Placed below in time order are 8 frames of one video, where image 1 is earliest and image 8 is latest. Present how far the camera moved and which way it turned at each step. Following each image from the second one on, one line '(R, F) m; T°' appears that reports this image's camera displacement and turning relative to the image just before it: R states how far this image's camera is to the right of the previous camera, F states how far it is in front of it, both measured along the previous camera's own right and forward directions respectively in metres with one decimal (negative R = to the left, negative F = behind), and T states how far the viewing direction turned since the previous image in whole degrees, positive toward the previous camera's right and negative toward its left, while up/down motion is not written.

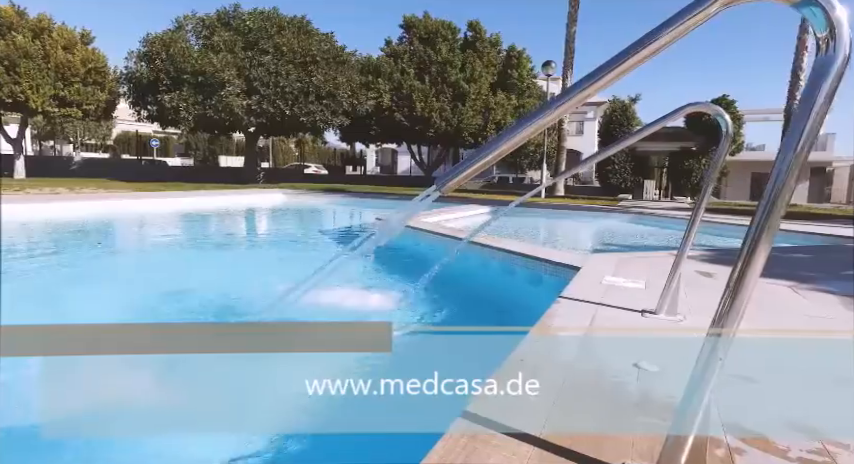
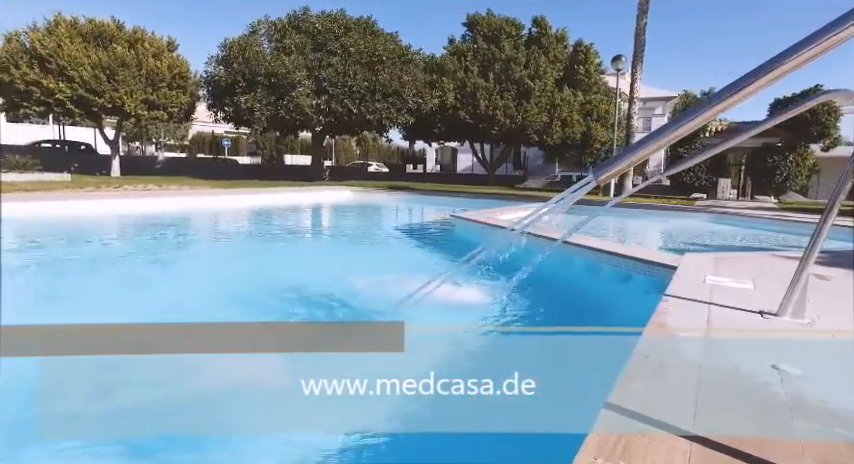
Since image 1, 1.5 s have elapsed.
(-0.4, 0.0) m; -5°
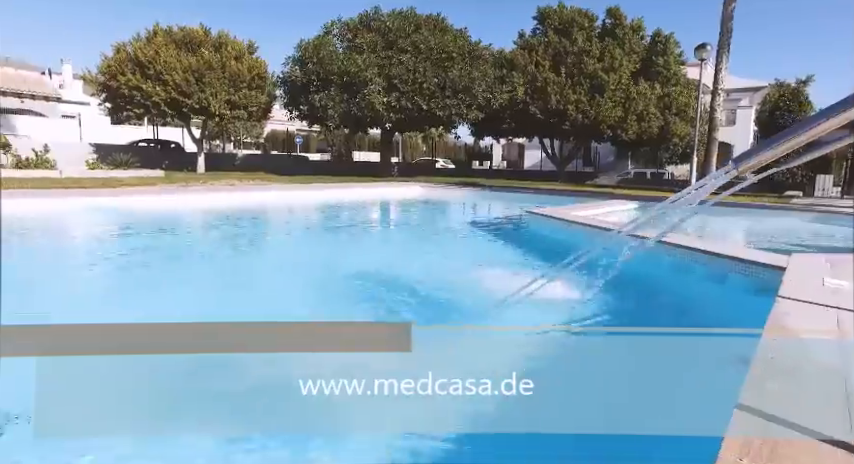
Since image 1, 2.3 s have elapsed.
(-0.3, 0.0) m; -6°
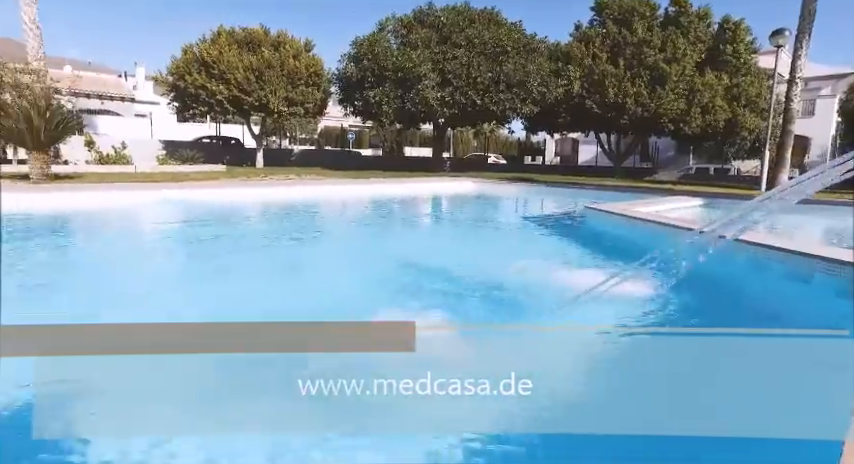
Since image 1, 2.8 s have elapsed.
(-0.2, 0.0) m; -5°
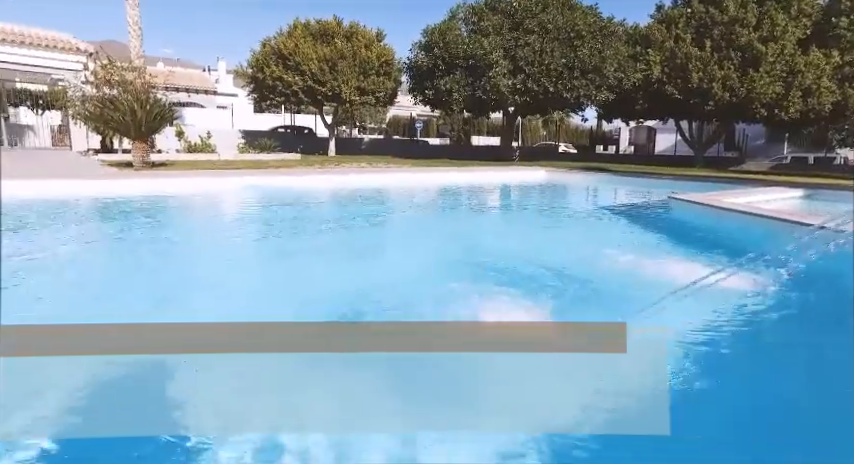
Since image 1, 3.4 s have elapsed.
(-0.3, 0.0) m; -6°
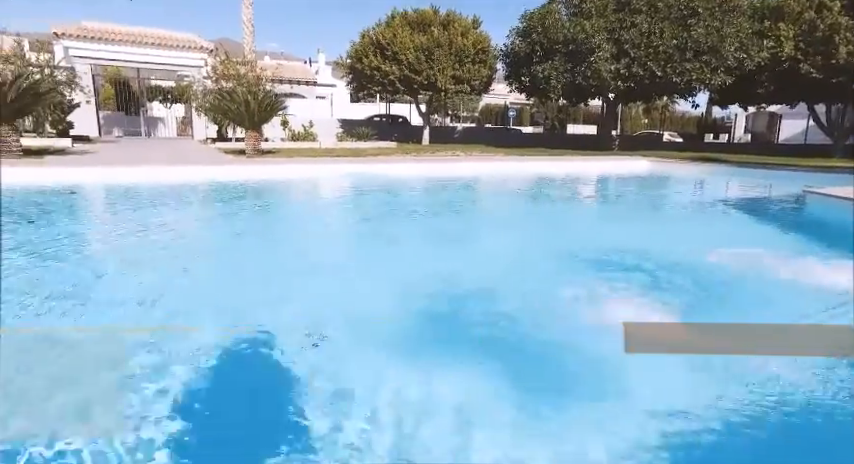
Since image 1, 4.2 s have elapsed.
(-0.4, 0.0) m; -9°
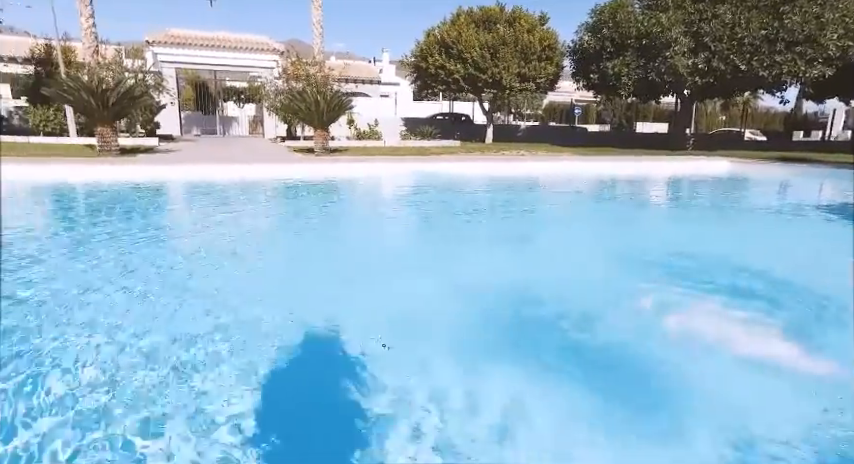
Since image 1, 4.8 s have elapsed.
(-0.3, -0.1) m; -6°
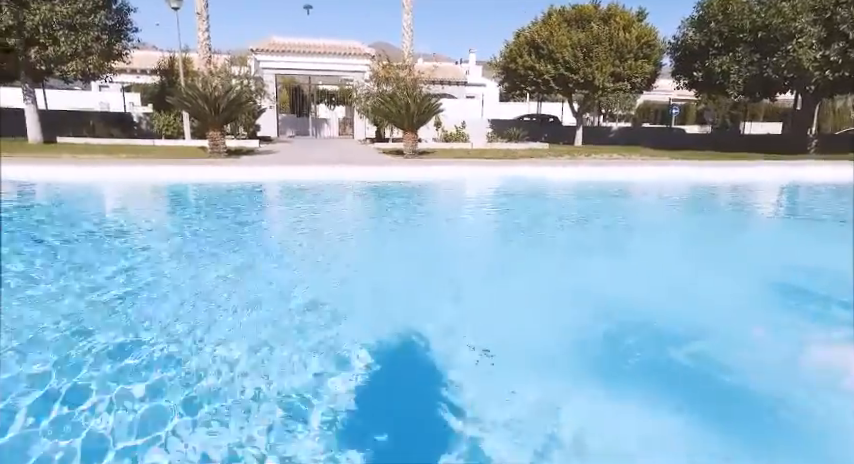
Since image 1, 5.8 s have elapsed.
(-0.5, -0.1) m; -8°
